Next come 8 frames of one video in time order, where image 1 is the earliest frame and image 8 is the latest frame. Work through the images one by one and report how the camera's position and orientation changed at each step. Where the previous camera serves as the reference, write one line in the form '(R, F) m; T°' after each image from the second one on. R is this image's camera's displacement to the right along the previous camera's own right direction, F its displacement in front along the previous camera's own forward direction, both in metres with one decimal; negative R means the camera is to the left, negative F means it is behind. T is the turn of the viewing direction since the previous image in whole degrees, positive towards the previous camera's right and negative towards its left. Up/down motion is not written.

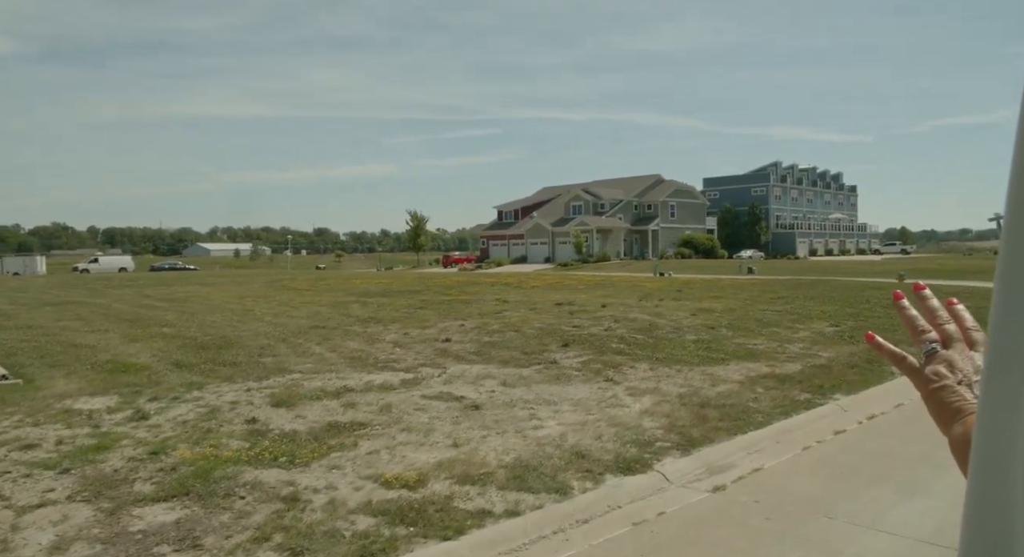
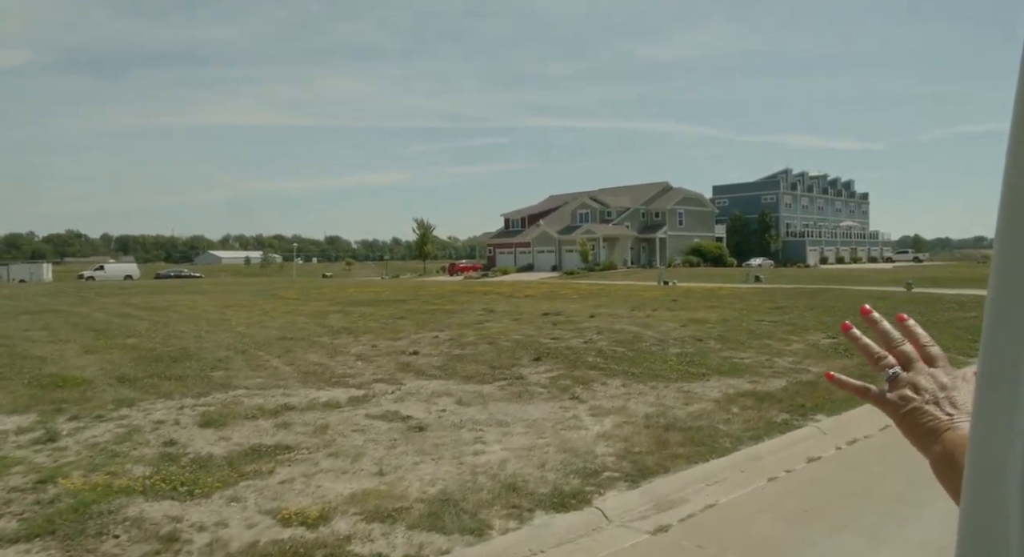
(+0.7, +0.5) m; -1°
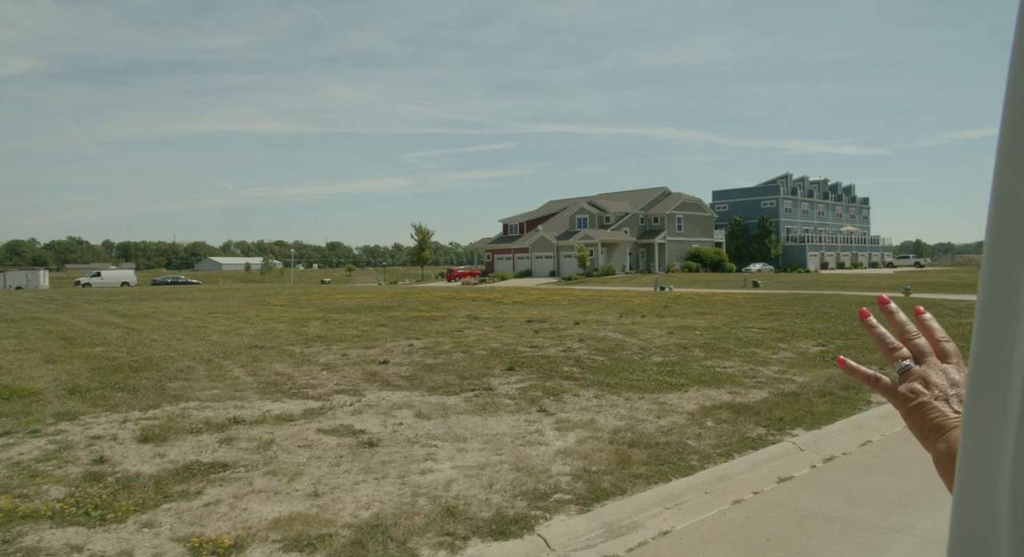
(+0.4, +0.3) m; 0°
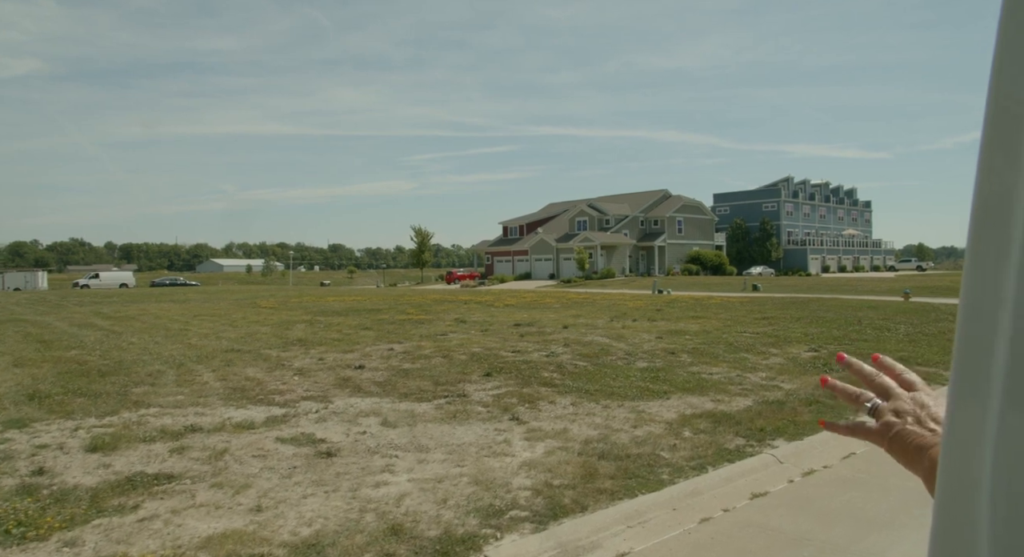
(+0.3, +0.3) m; 0°
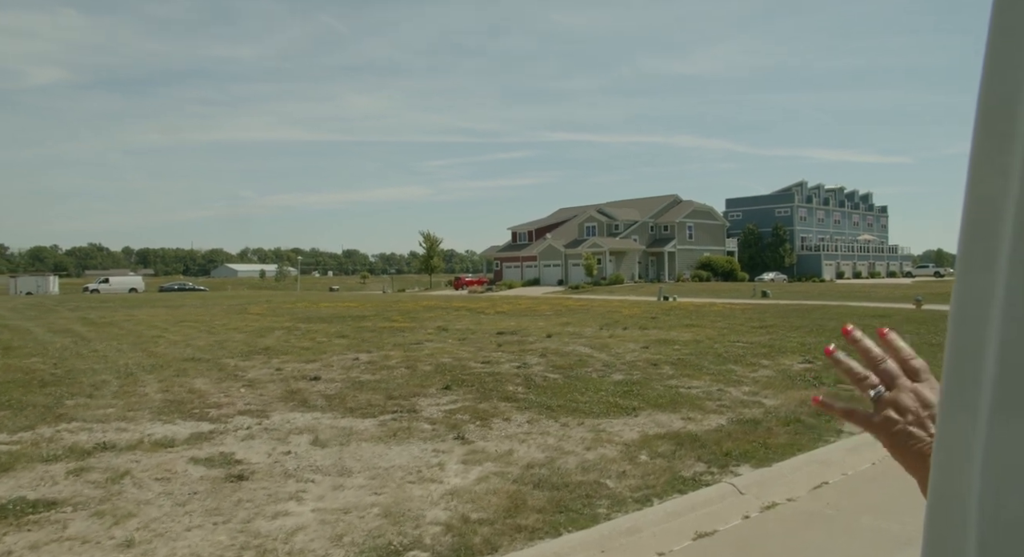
(+0.7, +0.6) m; -1°
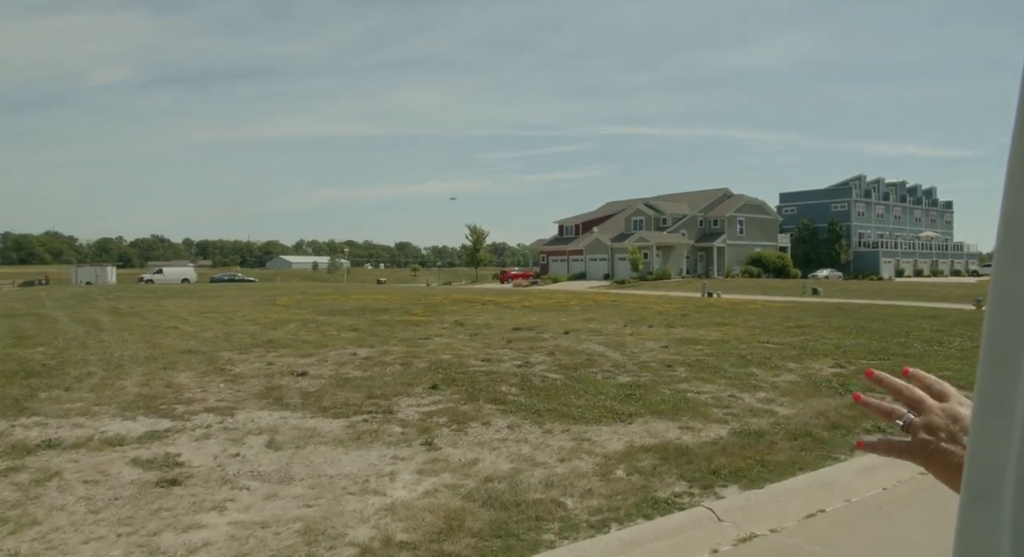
(+0.8, +0.6) m; -4°
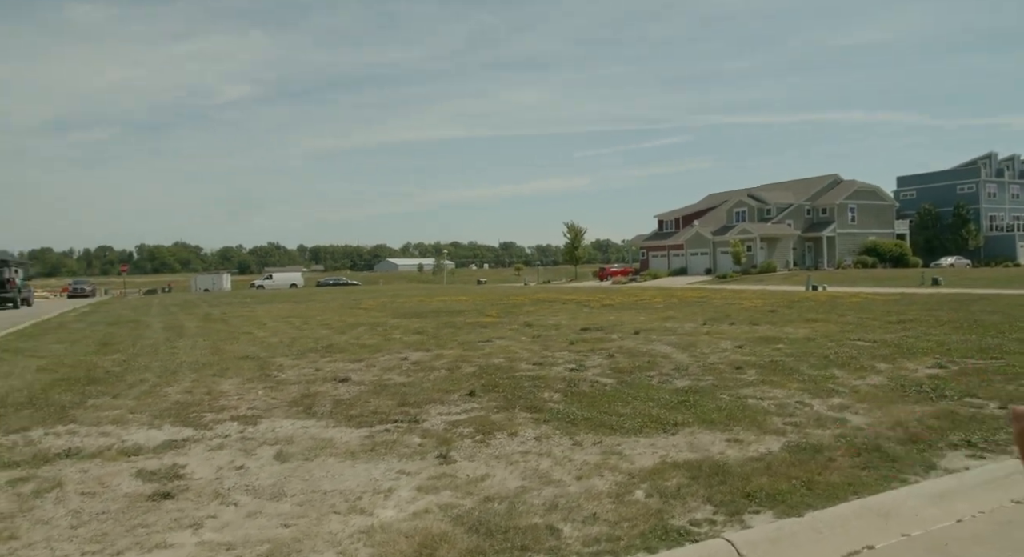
(+0.8, +0.6) m; -9°
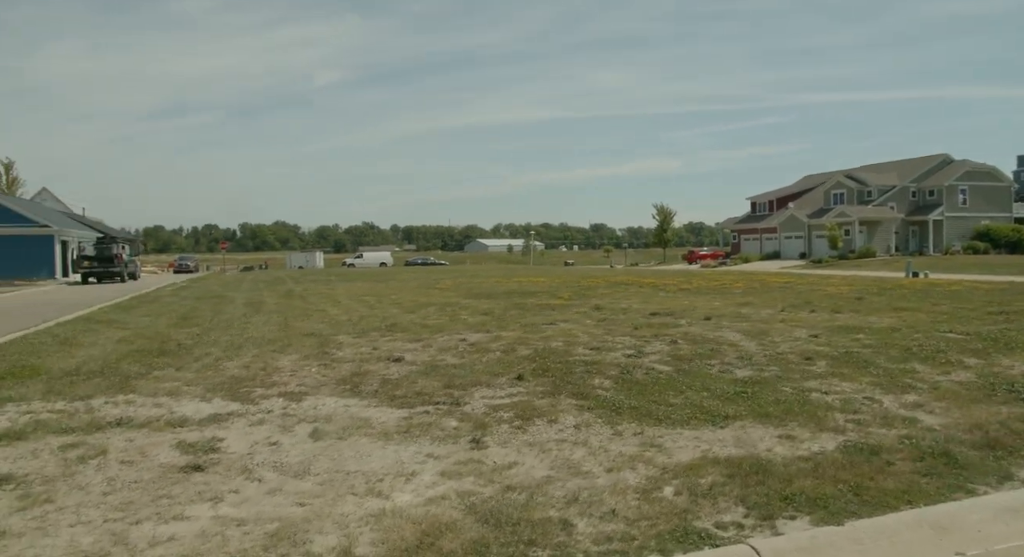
(+0.4, +0.3) m; -8°
